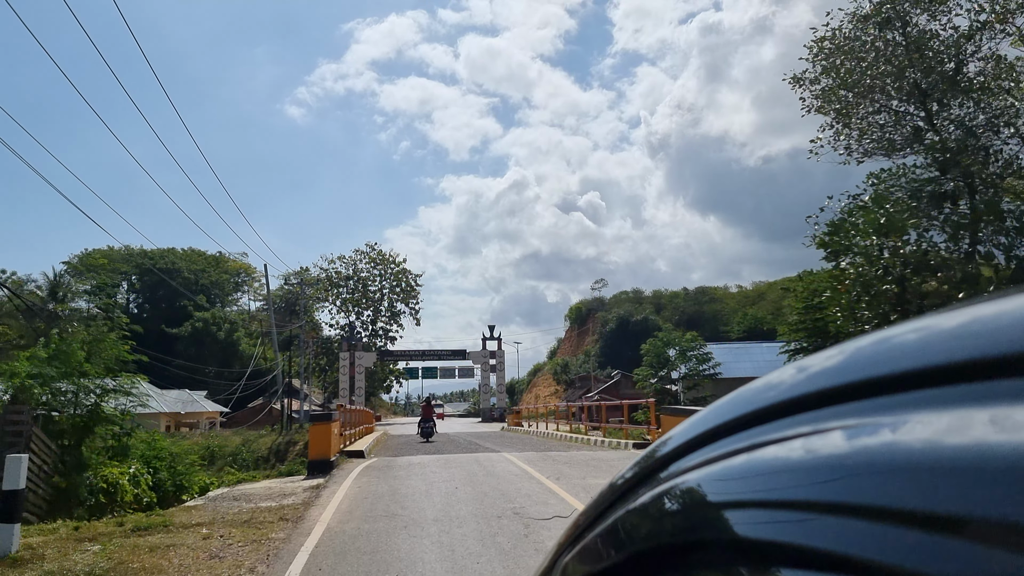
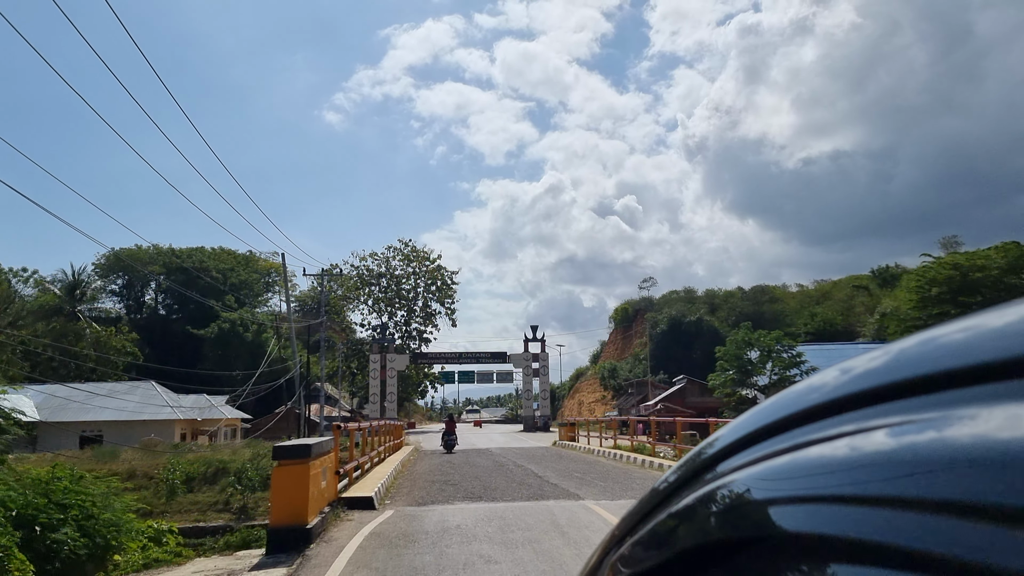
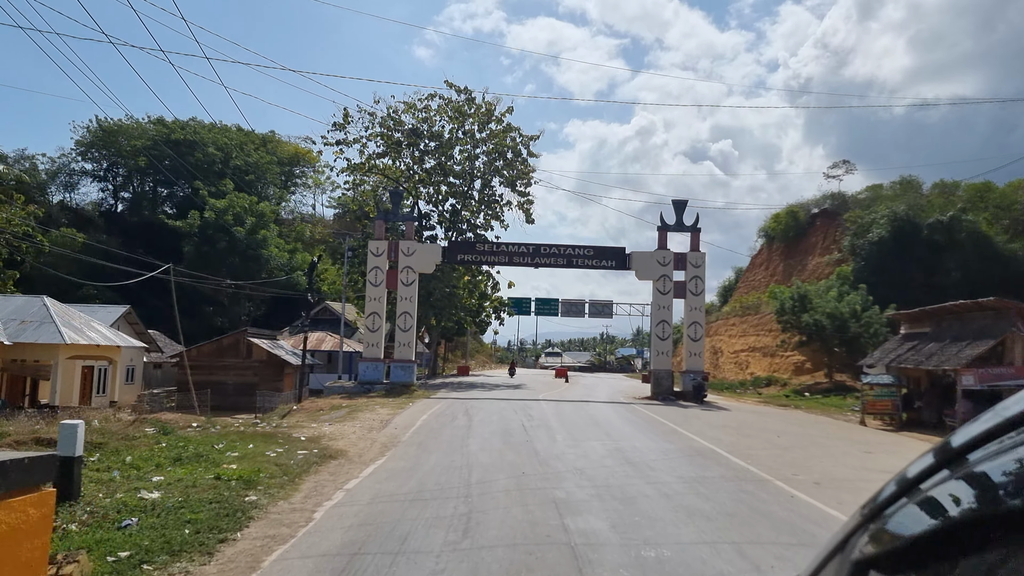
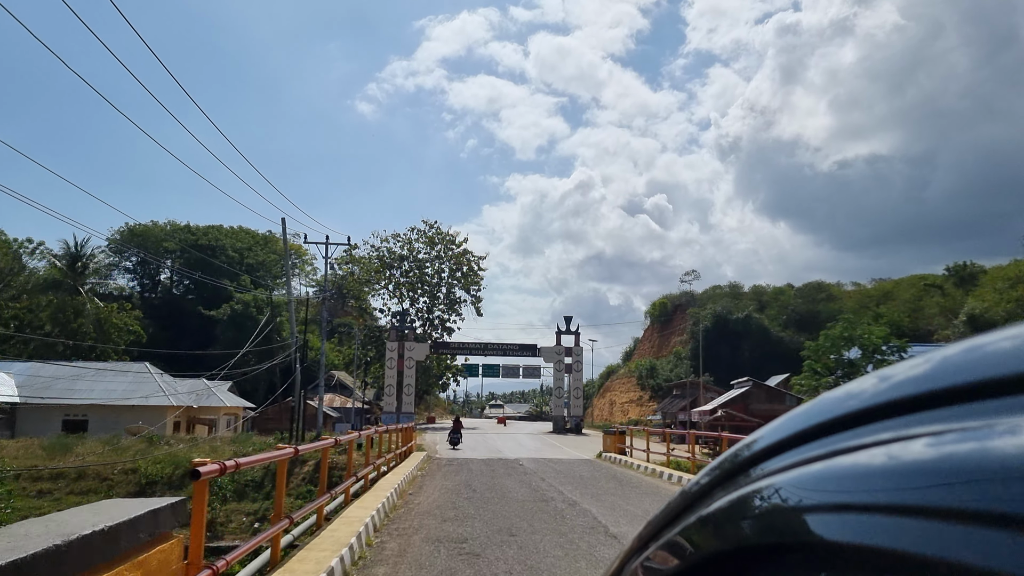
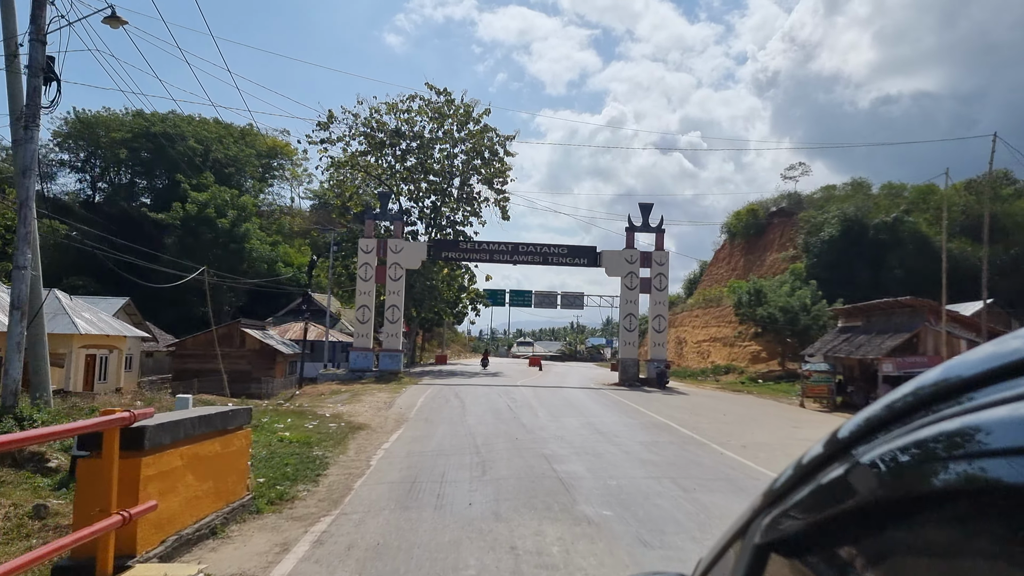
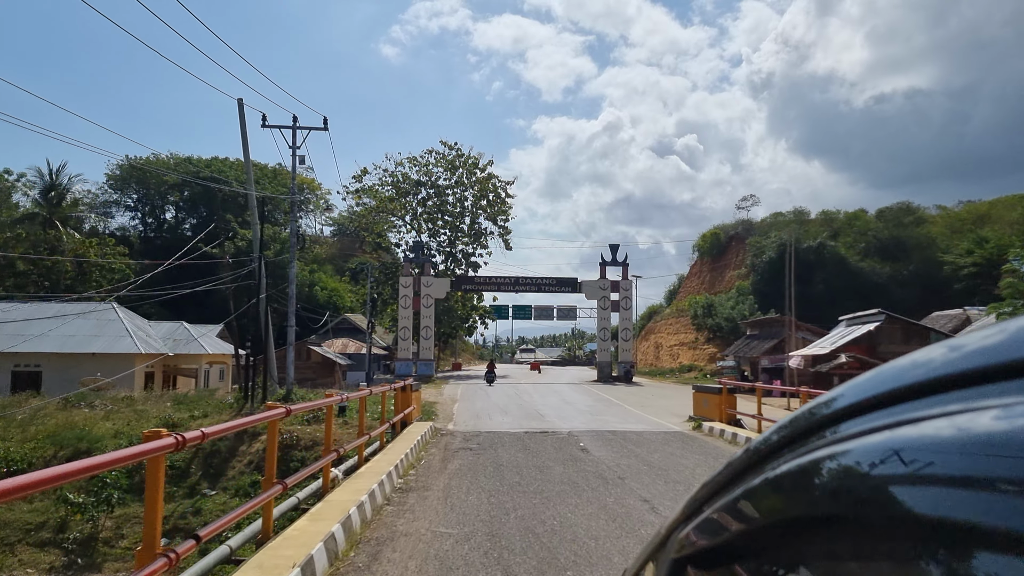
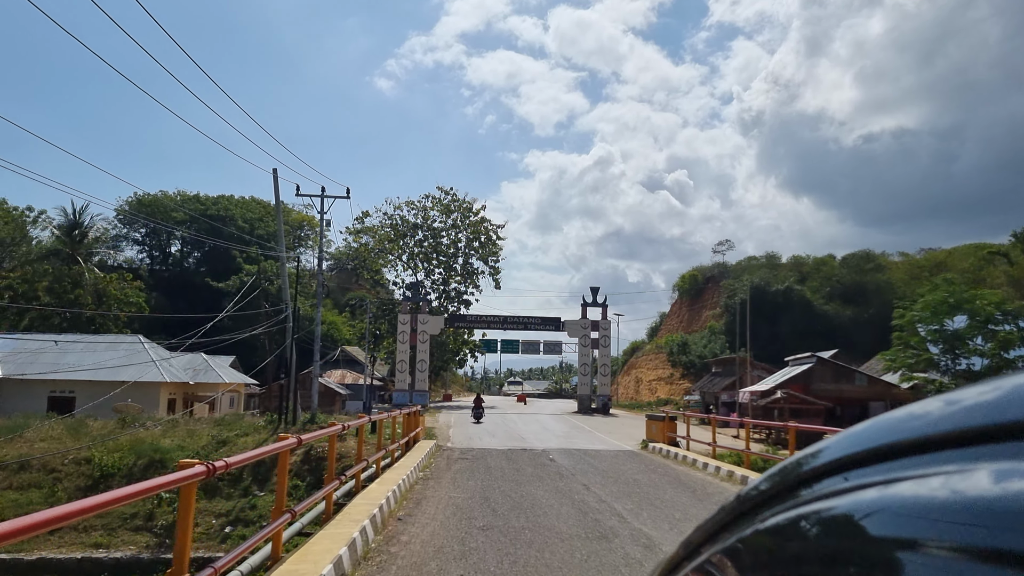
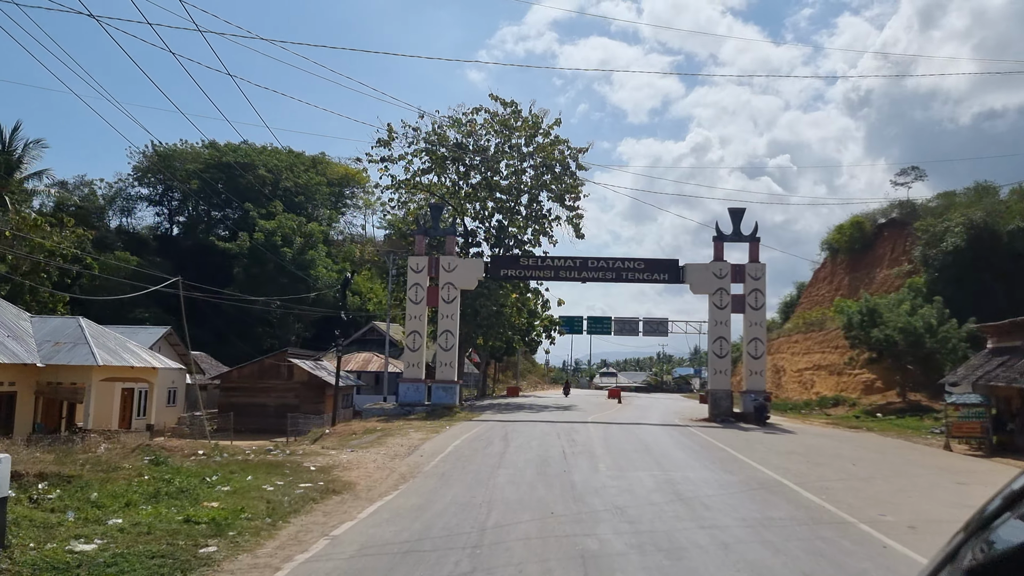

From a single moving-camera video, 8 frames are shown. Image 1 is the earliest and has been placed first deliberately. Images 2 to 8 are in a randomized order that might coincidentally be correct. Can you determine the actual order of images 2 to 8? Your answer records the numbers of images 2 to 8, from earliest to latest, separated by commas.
2, 4, 7, 6, 5, 3, 8
